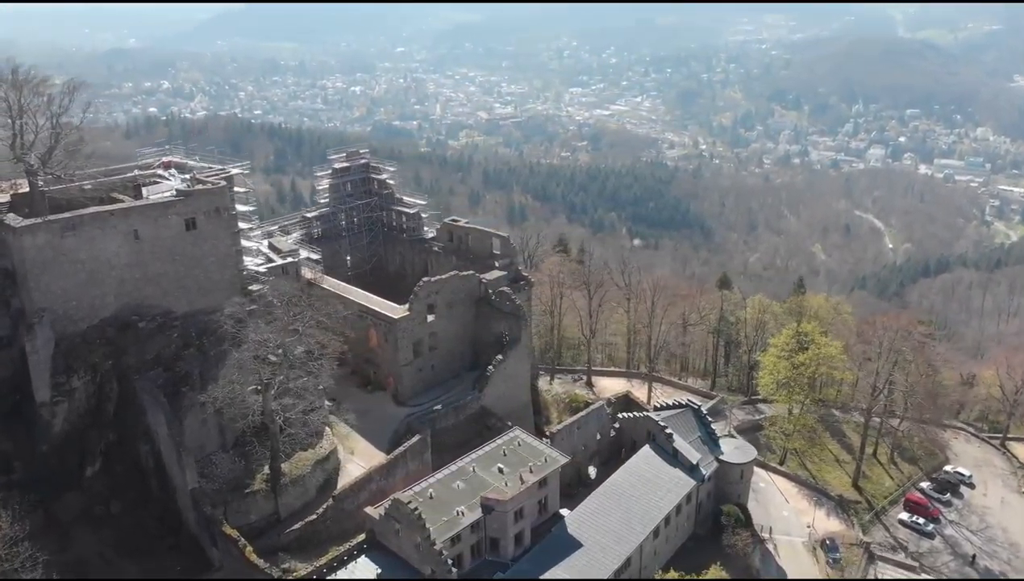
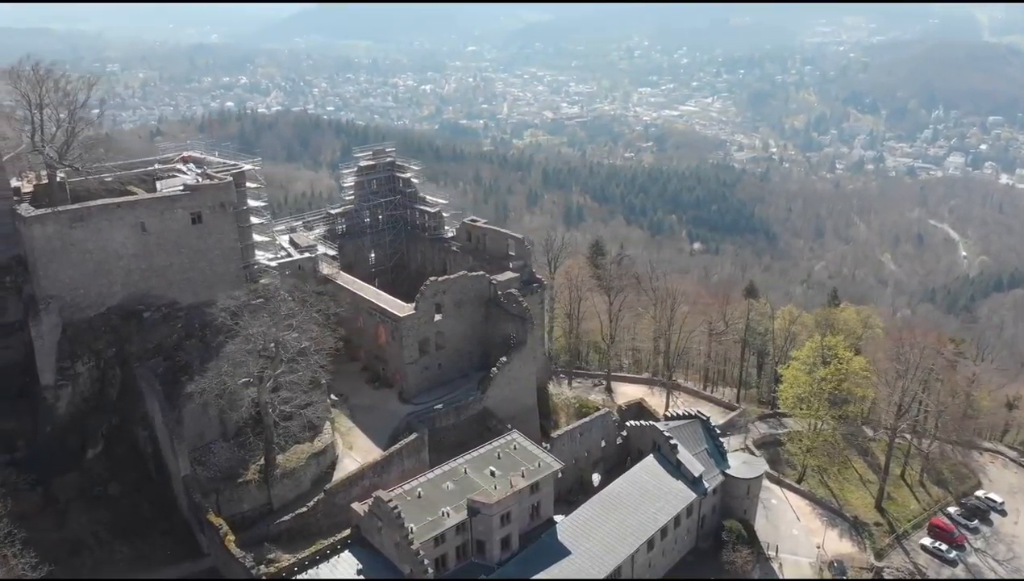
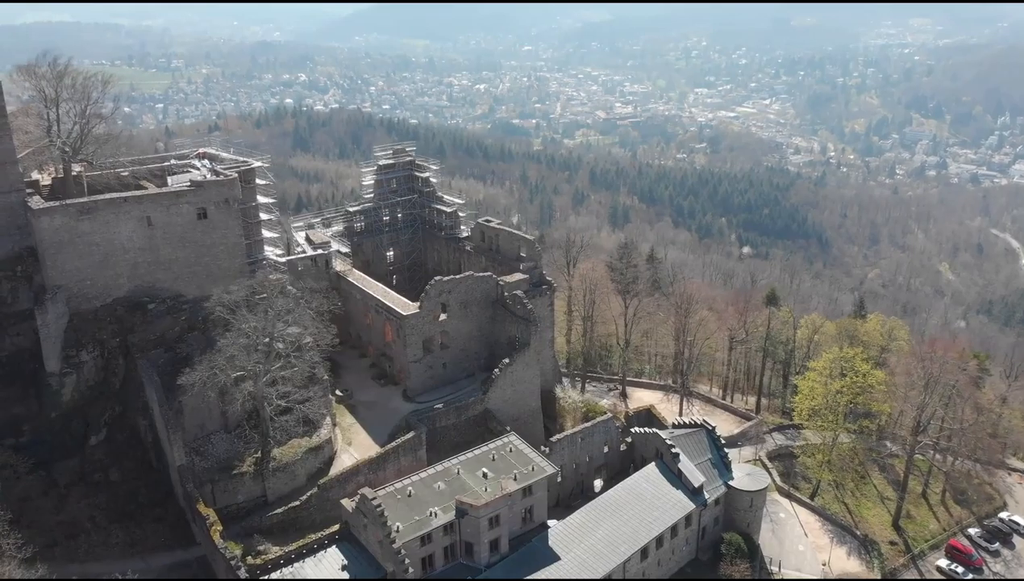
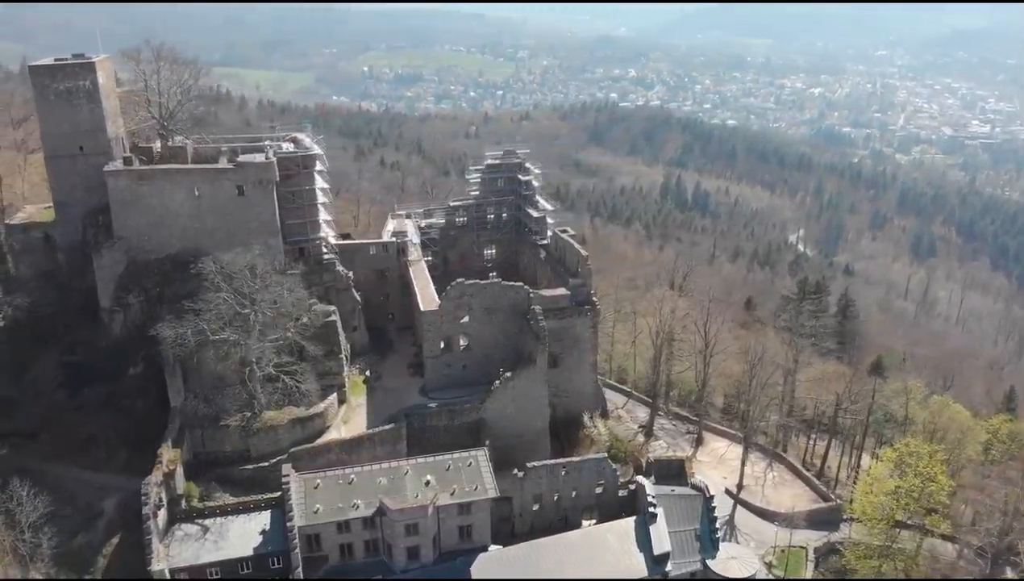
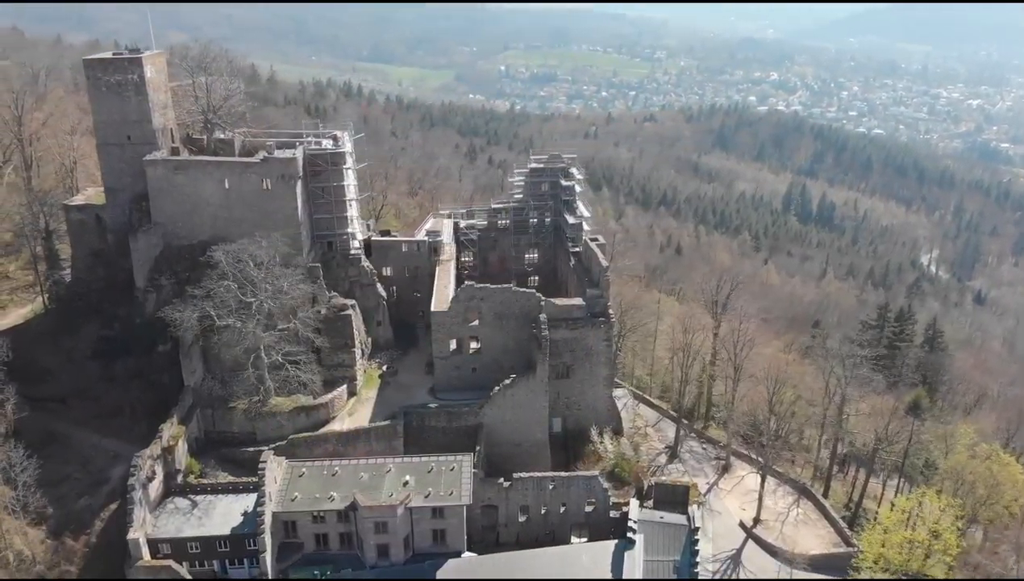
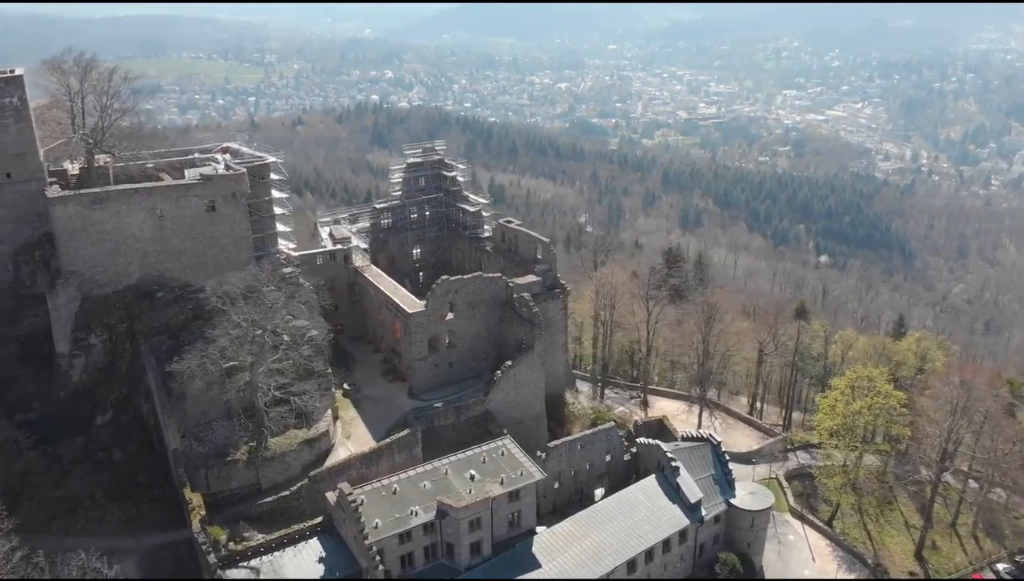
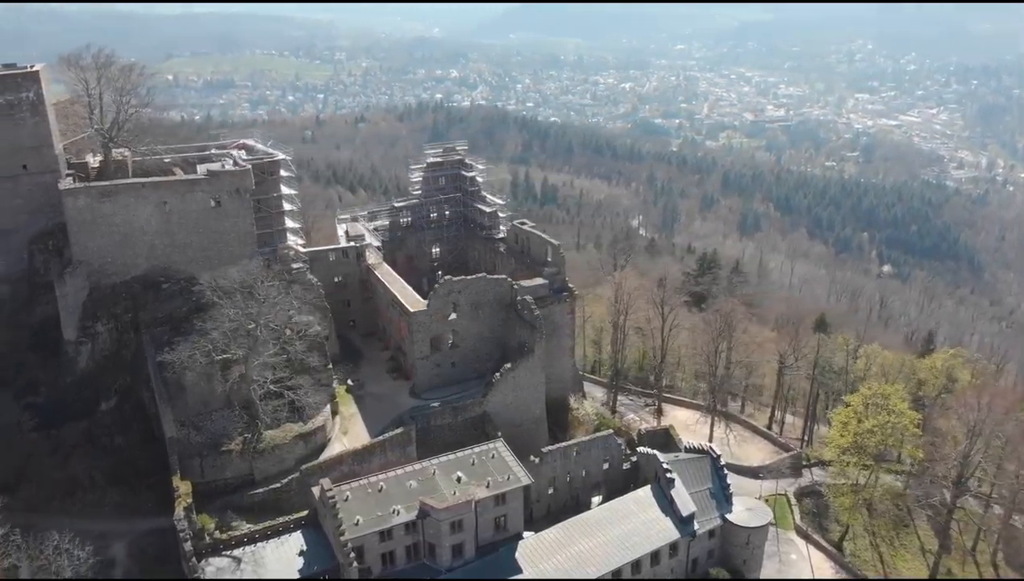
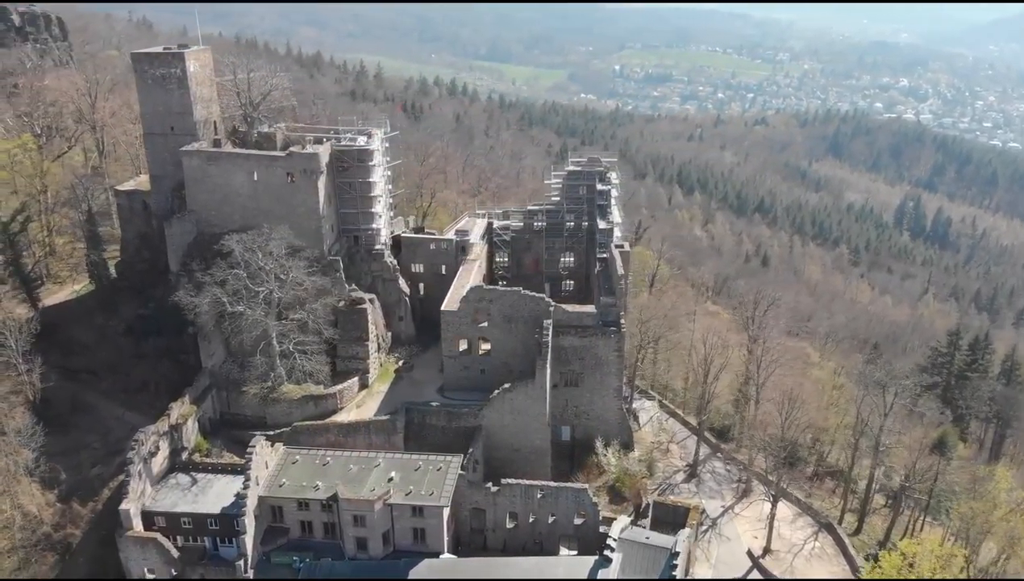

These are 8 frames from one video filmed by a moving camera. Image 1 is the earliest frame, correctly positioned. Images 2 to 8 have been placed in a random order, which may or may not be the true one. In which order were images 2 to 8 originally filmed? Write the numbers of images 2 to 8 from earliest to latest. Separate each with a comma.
2, 3, 6, 7, 4, 5, 8
